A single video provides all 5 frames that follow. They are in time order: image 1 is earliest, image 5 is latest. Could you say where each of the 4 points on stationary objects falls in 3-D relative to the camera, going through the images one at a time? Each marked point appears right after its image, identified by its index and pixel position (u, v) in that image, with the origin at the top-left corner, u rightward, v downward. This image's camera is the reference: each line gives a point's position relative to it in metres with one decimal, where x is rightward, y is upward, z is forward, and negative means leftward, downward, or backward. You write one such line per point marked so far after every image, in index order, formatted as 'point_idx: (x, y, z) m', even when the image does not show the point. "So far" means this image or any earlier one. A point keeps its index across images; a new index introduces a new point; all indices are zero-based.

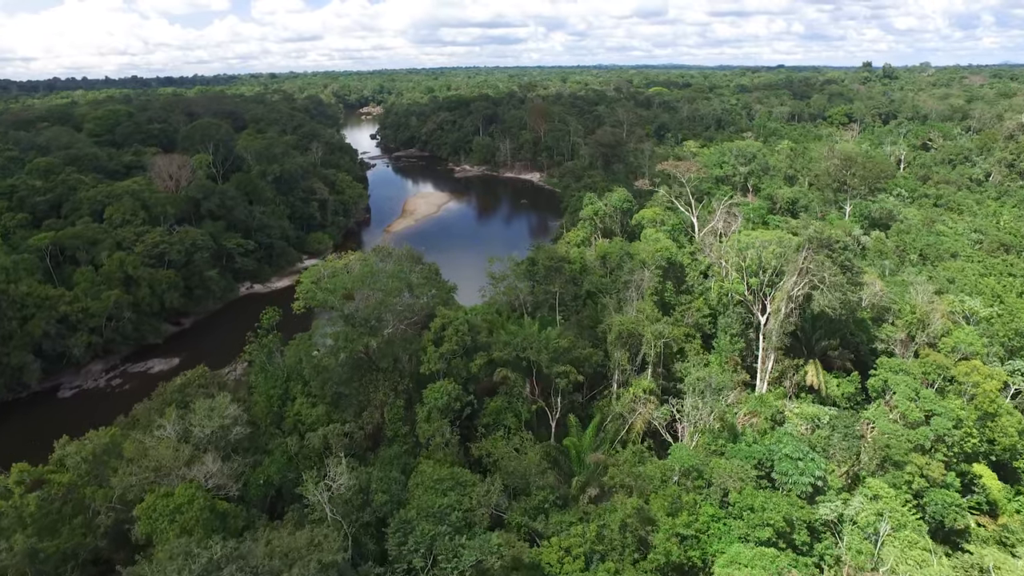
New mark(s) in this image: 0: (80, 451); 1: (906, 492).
0: (-11.2, -4.2, +17.2) m
1: (+10.8, -5.6, +18.2) m
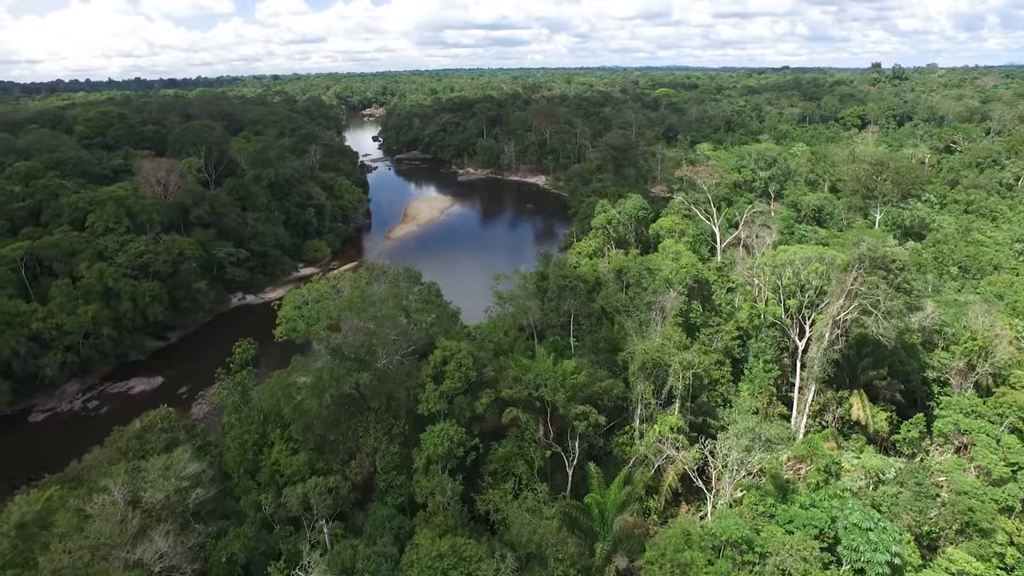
0: (-10.9, -5.0, +14.3) m
1: (+11.1, -6.4, +15.2) m
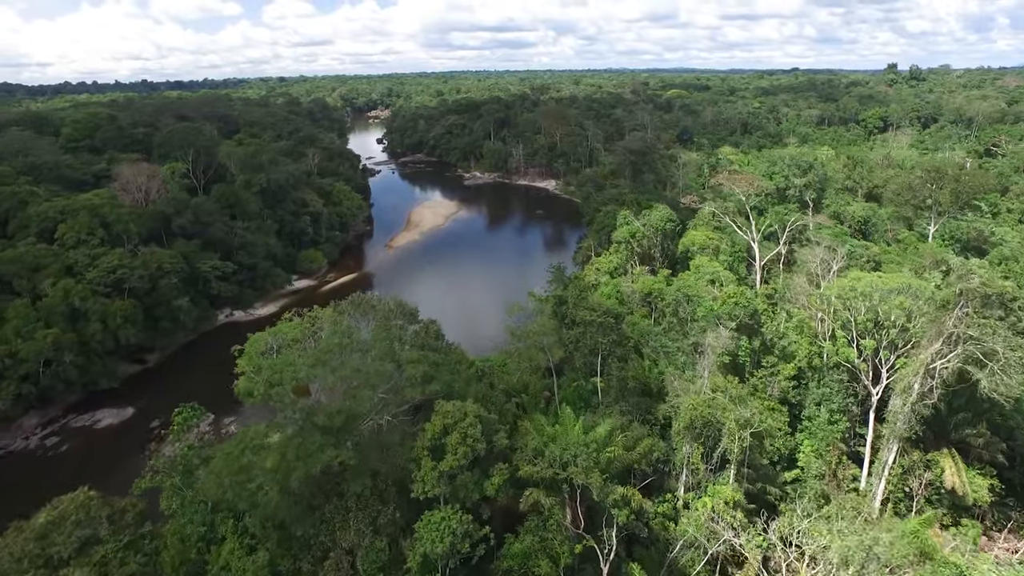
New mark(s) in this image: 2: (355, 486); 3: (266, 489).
0: (-10.5, -6.1, +10.0) m
1: (+11.5, -7.5, +10.7) m
2: (-3.6, -4.4, +15.1) m
3: (-5.5, -4.4, +14.7) m
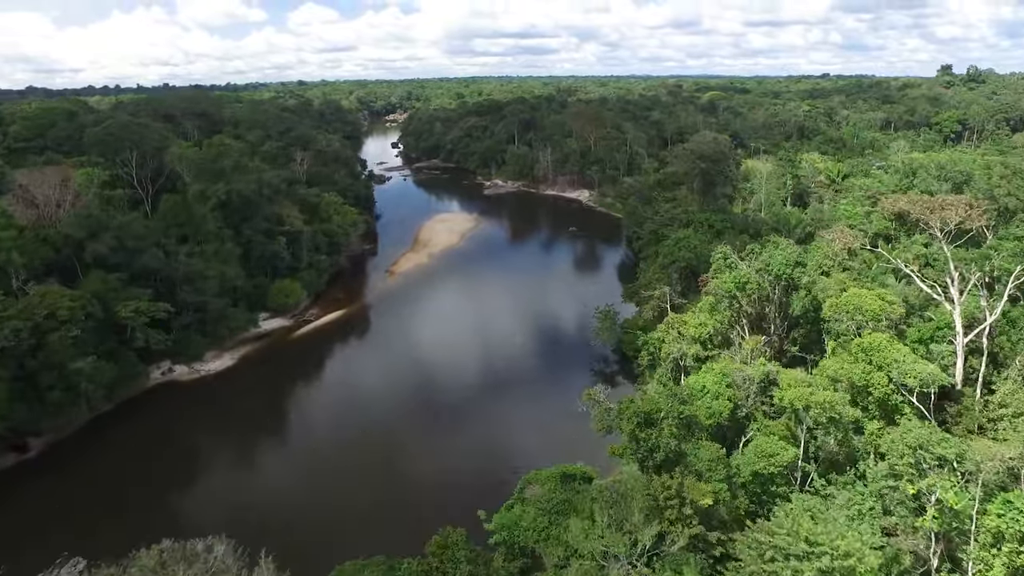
0: (-9.9, -8.6, -3.0) m
1: (+12.1, -10.2, -3.0) m
2: (-2.8, -7.0, +1.9) m
3: (-4.7, -7.0, +1.6) m
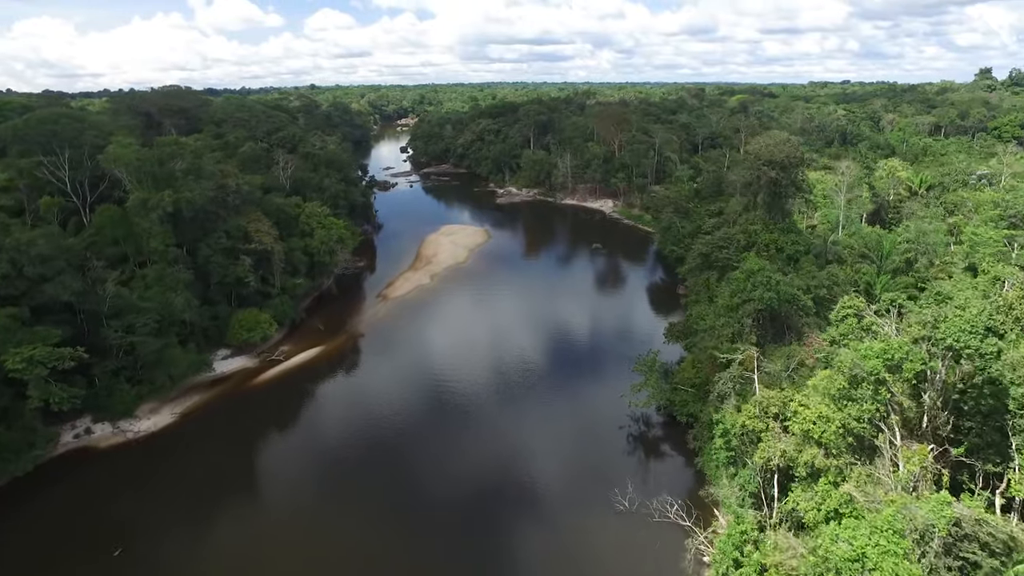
0: (-10.1, -10.0, -11.7) m
1: (+11.9, -11.9, -12.0) m
2: (-2.9, -8.6, -6.9) m
3: (-4.8, -8.5, -7.1) m
